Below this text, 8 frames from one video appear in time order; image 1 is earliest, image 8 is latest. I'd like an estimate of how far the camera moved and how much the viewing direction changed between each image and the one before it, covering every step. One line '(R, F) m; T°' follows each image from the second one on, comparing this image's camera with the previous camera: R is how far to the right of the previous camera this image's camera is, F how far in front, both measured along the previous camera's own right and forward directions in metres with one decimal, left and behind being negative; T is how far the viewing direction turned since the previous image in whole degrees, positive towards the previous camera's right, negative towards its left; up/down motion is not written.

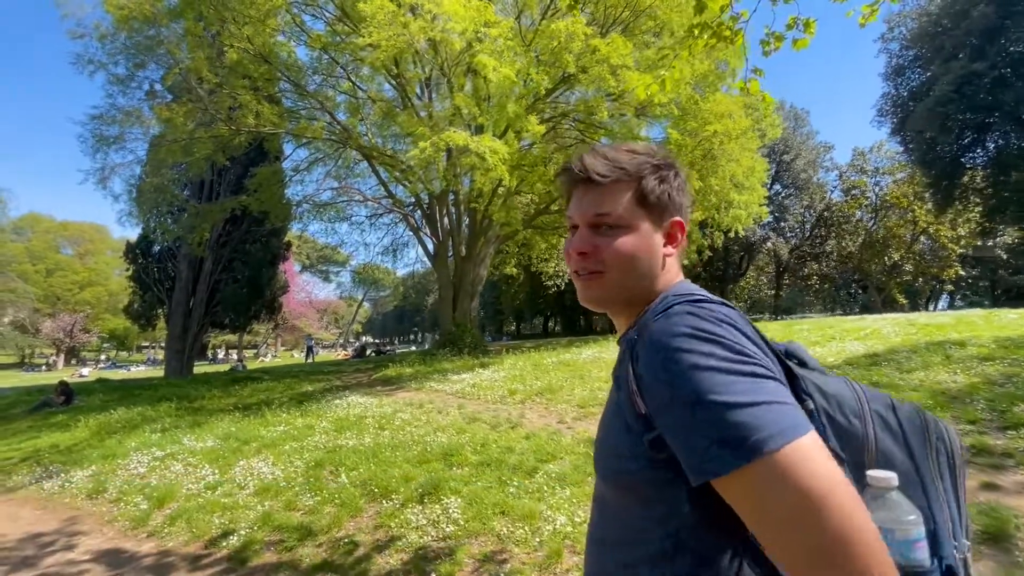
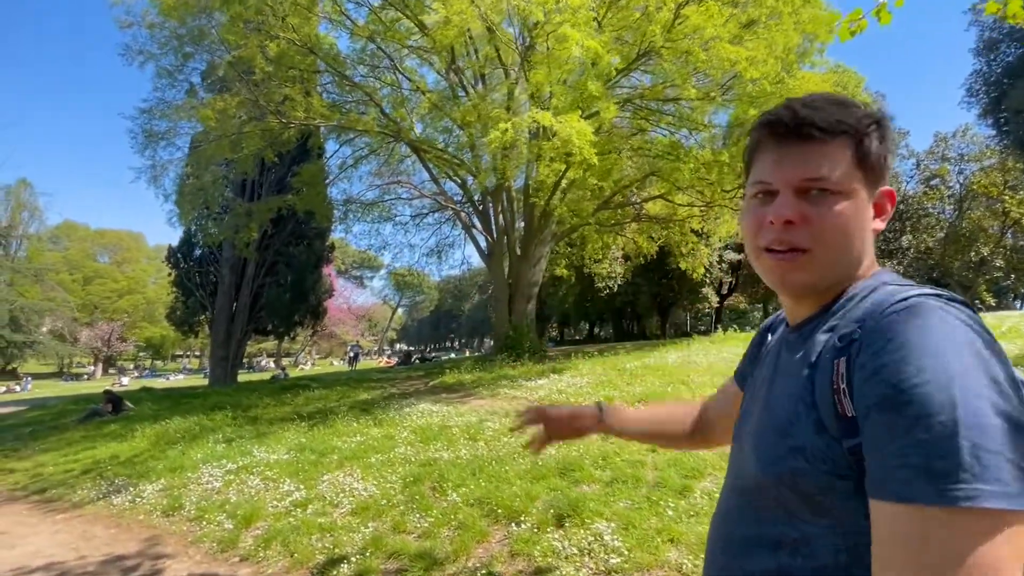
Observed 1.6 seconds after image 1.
(-1.3, +0.7) m; -2°
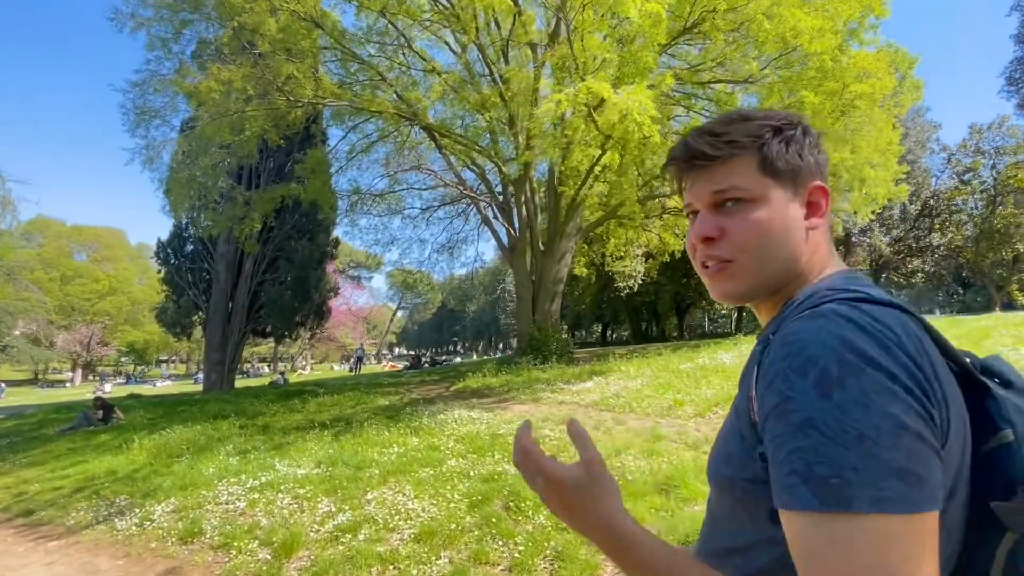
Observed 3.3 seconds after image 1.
(-1.1, +0.8) m; +2°
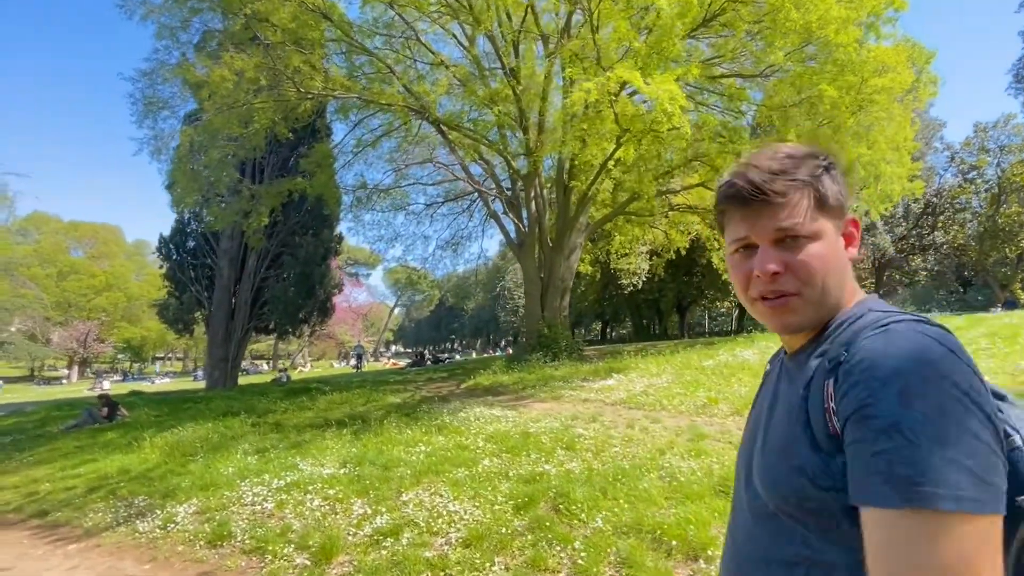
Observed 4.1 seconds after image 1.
(-0.6, +0.2) m; +1°
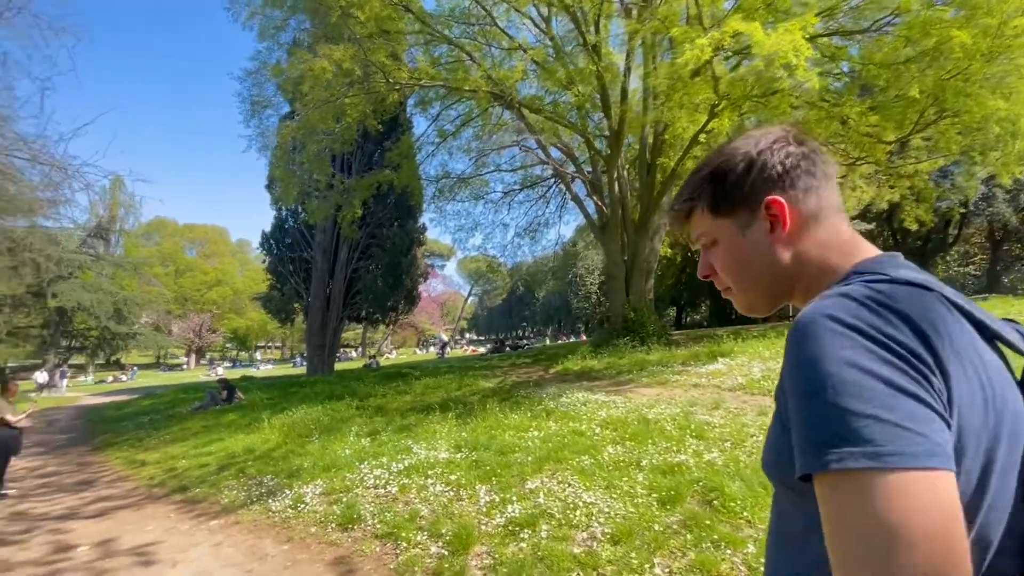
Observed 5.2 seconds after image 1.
(-0.7, +0.4) m; -8°
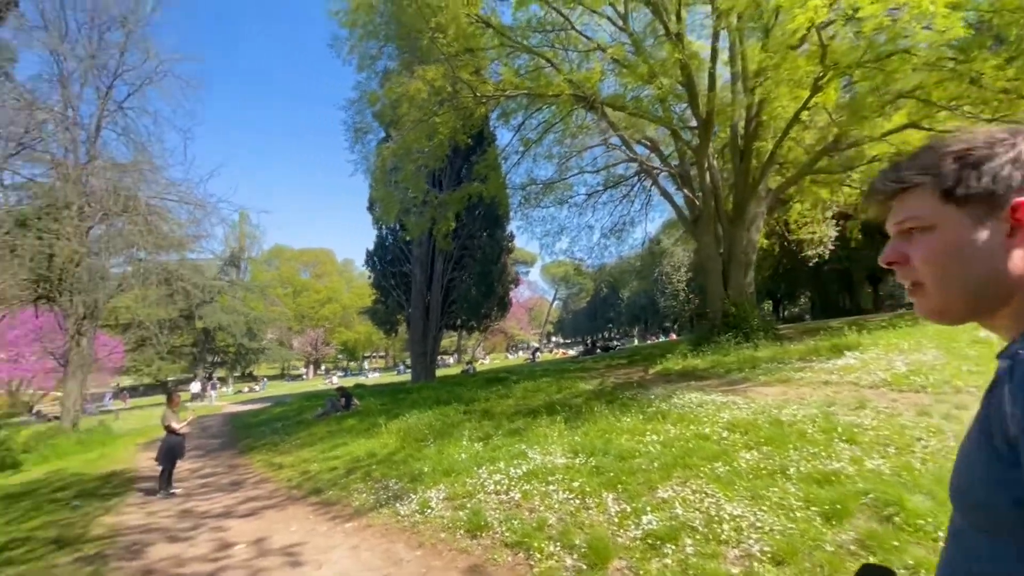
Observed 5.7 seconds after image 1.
(-0.3, +0.2) m; -10°
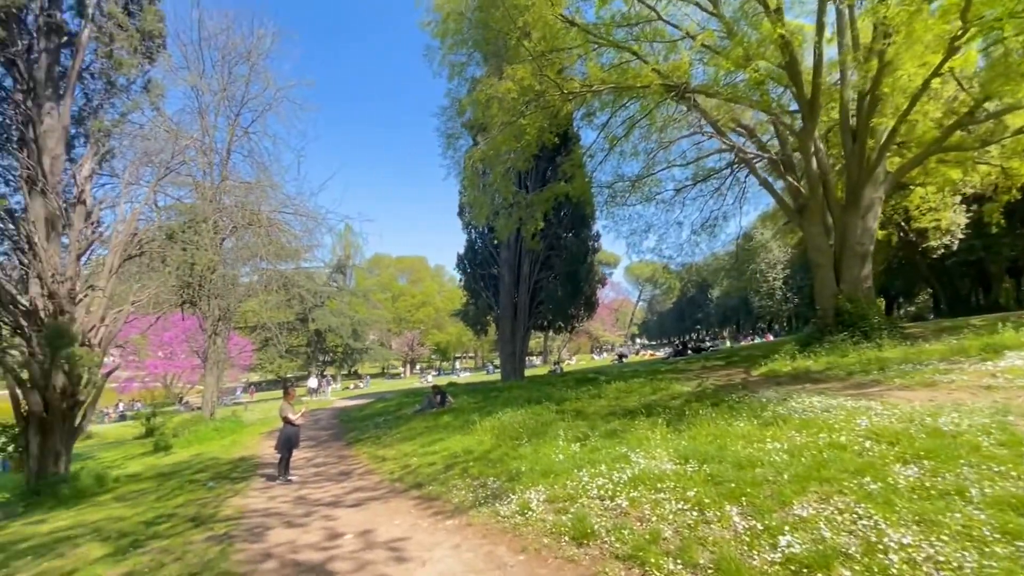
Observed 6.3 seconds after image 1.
(-0.2, +0.3) m; -10°
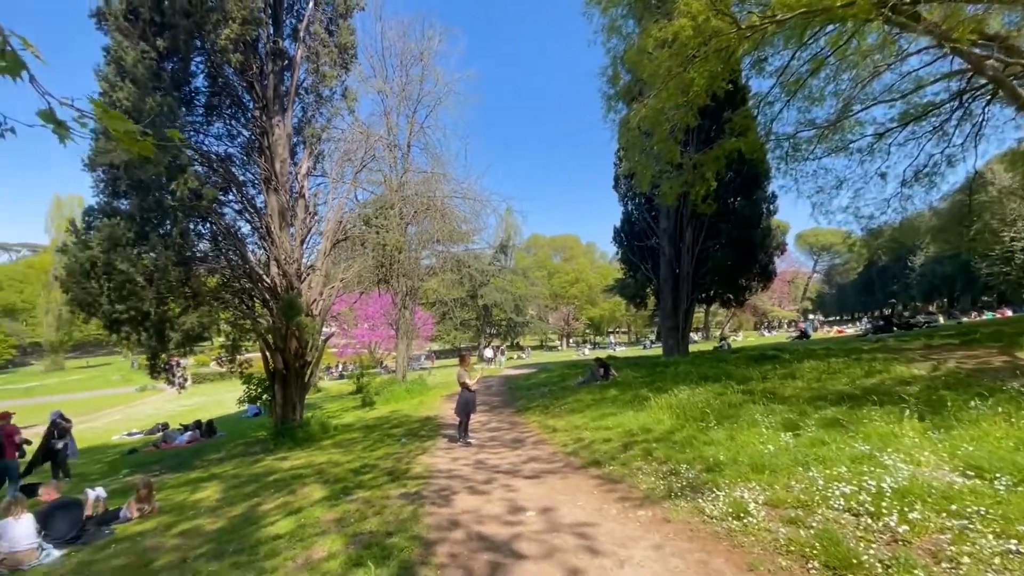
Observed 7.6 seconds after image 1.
(-0.4, +0.8) m; -19°
